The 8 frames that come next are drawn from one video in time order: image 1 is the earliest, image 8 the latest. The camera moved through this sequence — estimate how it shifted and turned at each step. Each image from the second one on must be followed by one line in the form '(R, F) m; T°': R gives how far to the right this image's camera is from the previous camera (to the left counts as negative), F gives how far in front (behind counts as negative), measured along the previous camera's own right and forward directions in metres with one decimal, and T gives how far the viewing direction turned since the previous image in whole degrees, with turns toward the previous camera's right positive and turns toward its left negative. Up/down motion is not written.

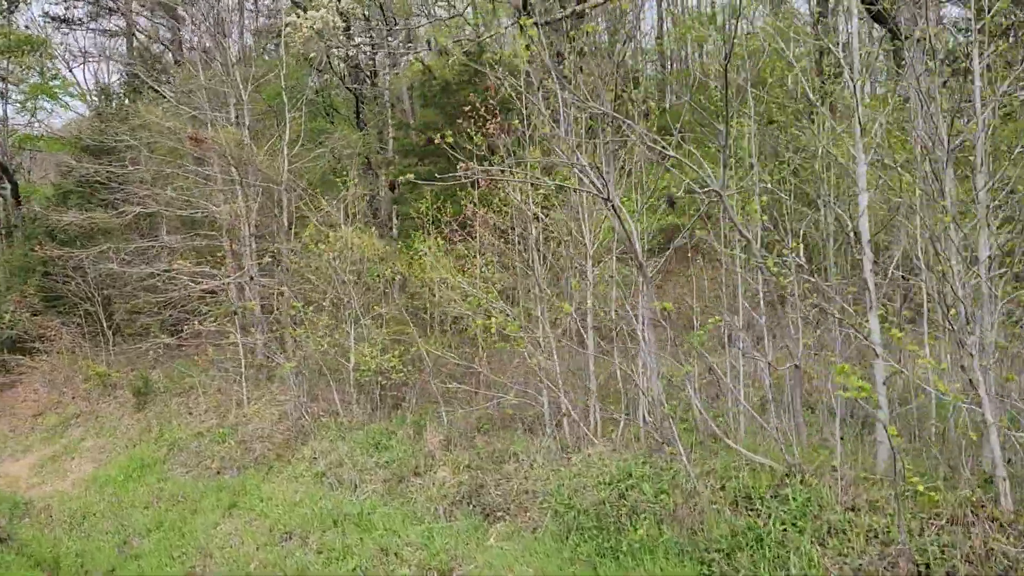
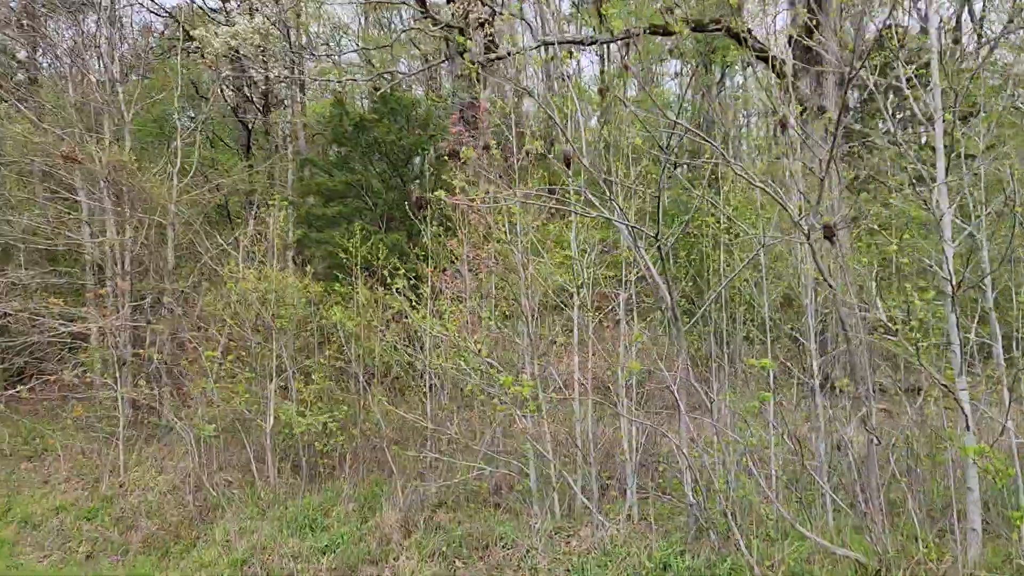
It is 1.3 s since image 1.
(-0.9, +0.9) m; +10°
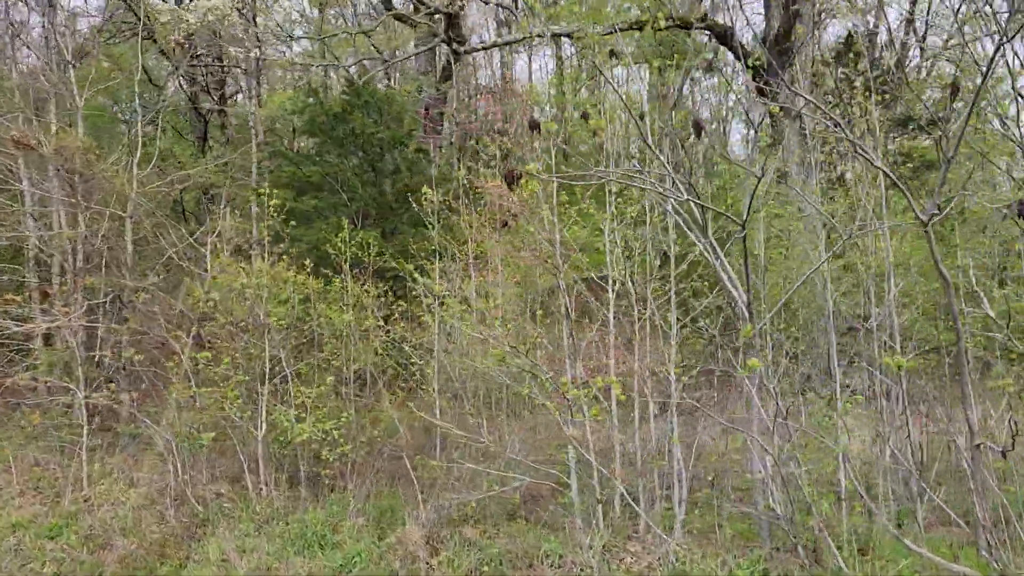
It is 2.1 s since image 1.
(-0.7, +0.4) m; +4°
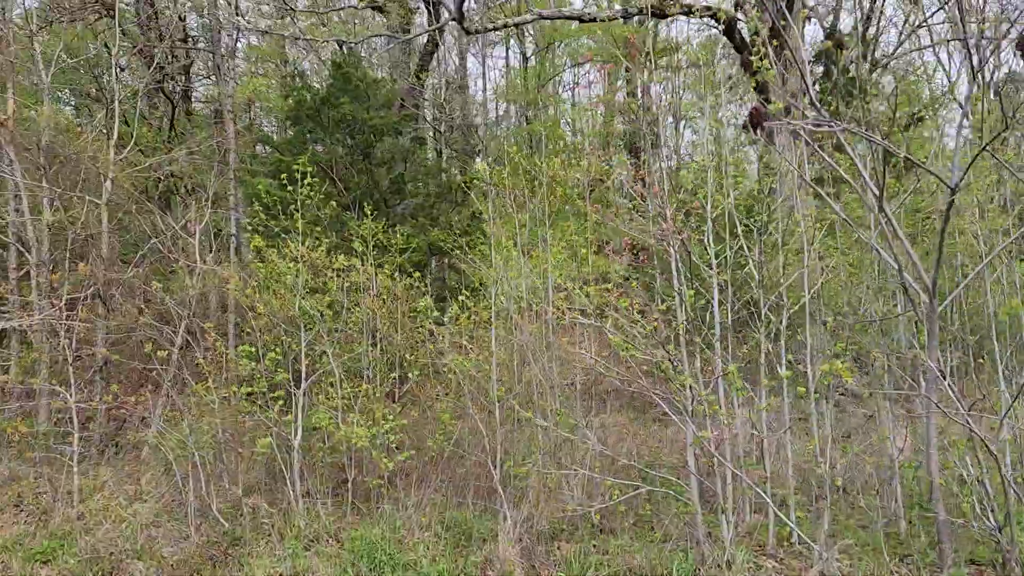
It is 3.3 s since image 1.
(-1.0, +0.7) m; +4°
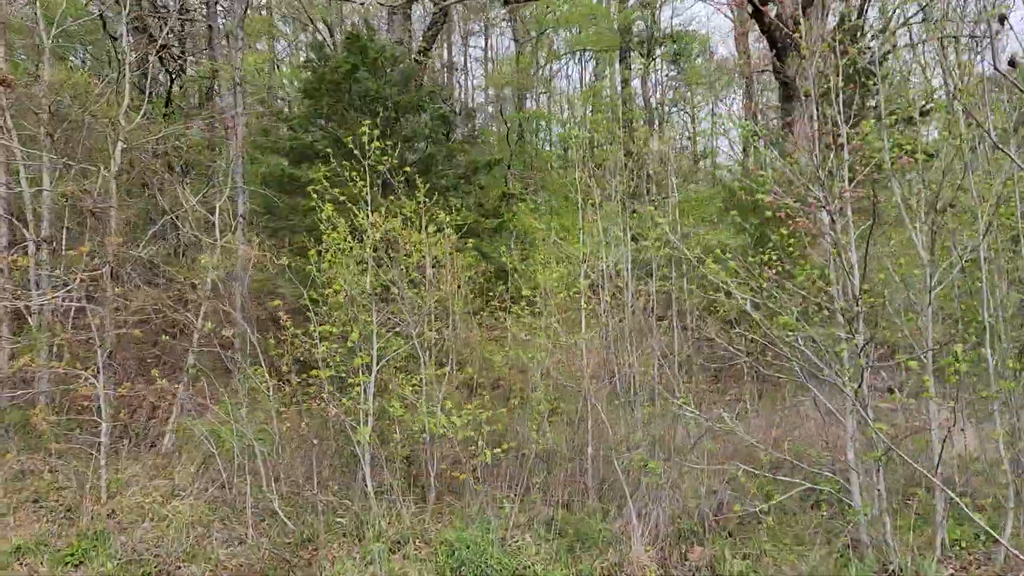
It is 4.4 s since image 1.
(-1.0, +0.6) m; +2°
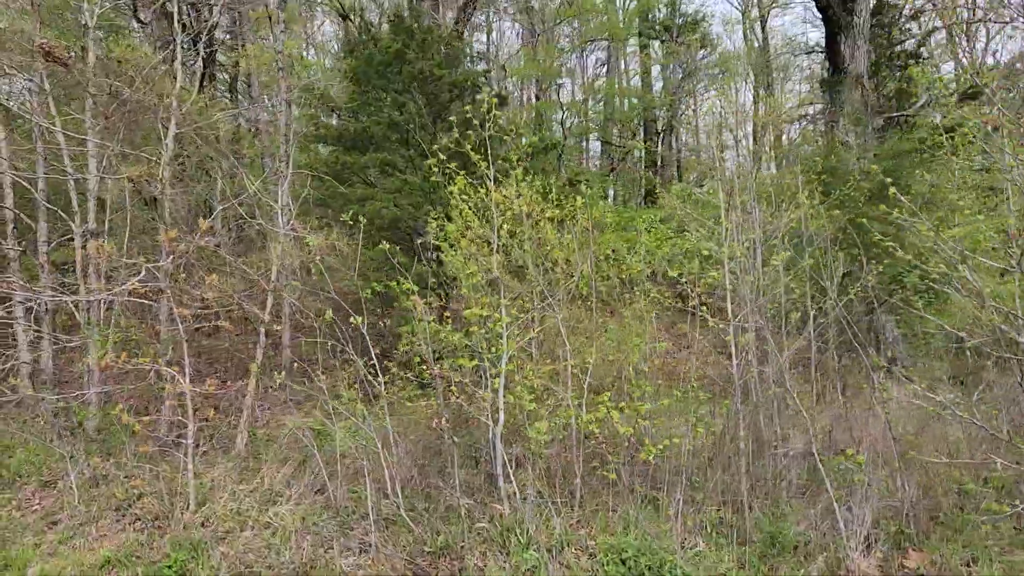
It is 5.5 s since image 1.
(-1.0, +0.5) m; 0°
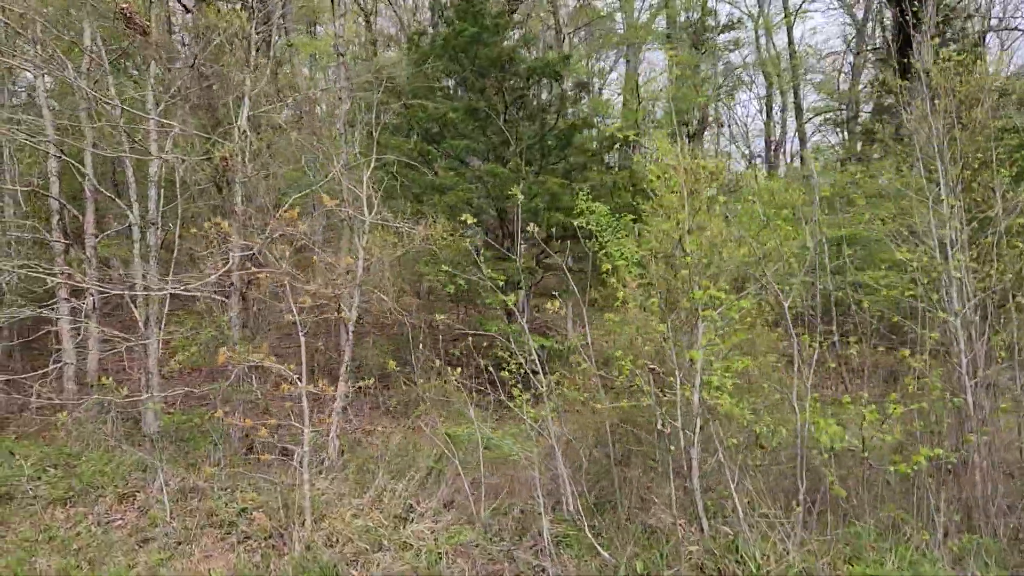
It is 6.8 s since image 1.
(-1.2, +0.7) m; +1°
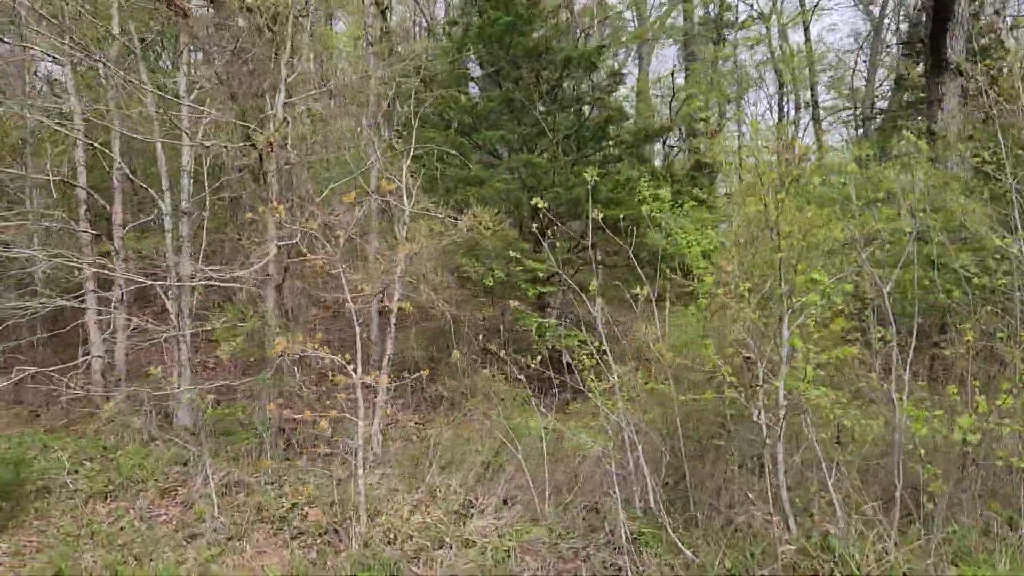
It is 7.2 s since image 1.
(-0.4, +0.2) m; 0°
